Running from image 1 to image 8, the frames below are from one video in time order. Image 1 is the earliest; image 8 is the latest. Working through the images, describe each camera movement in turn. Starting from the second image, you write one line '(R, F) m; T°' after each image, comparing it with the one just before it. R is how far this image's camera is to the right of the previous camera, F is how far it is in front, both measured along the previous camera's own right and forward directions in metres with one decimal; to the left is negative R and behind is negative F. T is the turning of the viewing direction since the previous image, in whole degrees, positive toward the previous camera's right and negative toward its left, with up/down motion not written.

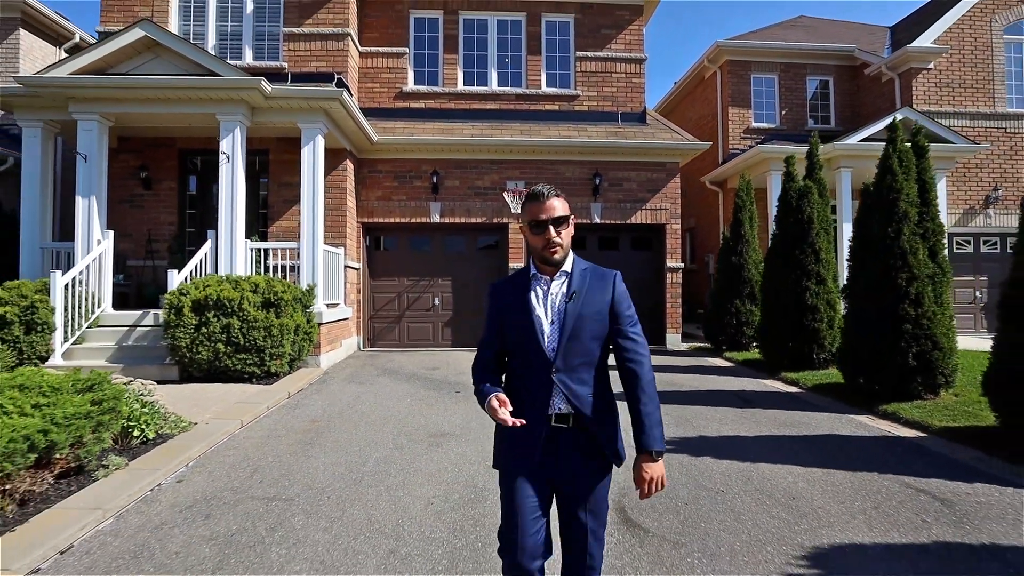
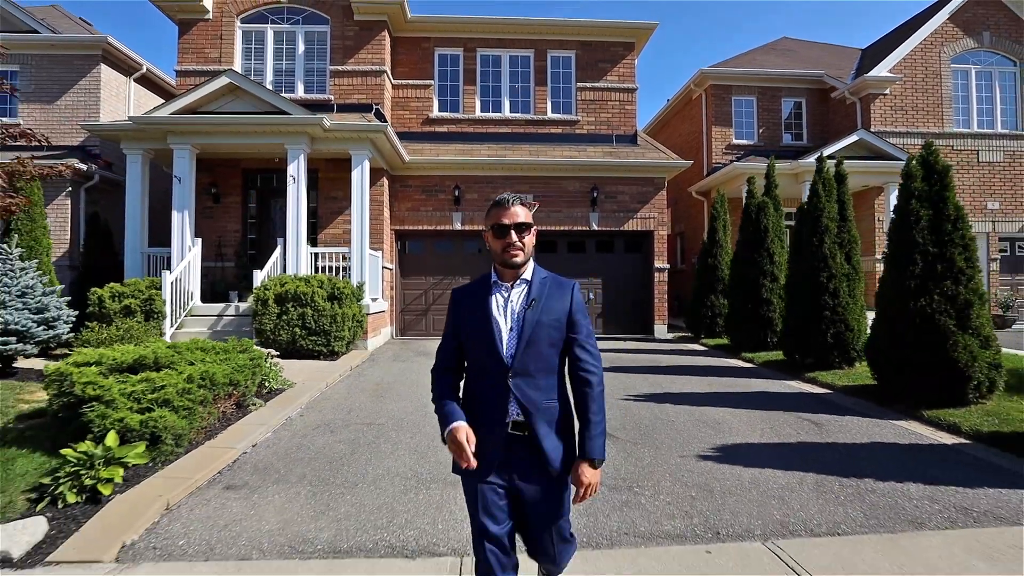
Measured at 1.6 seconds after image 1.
(-0.1, -2.1) m; 0°
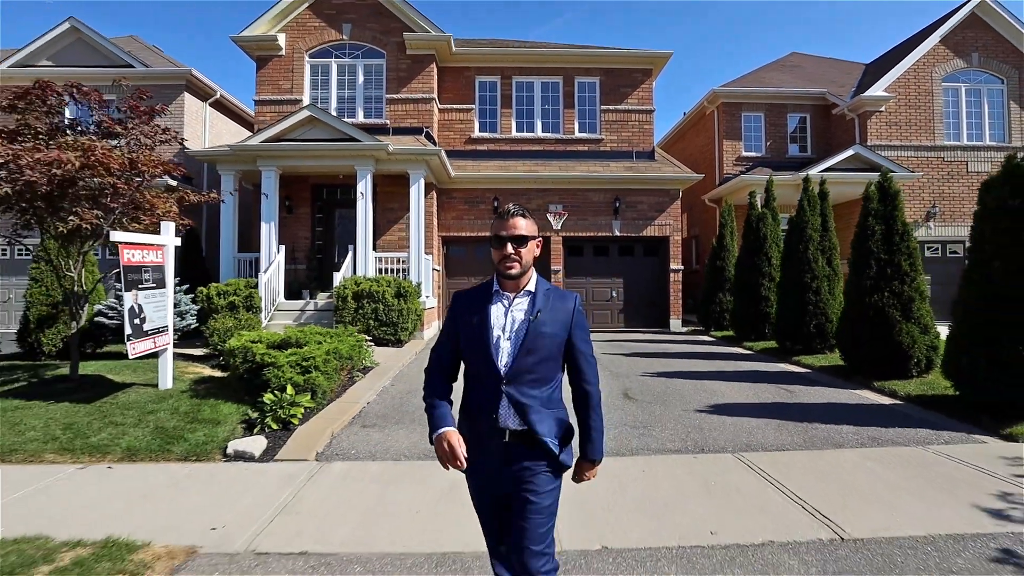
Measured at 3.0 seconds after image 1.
(-0.3, -2.0) m; -2°
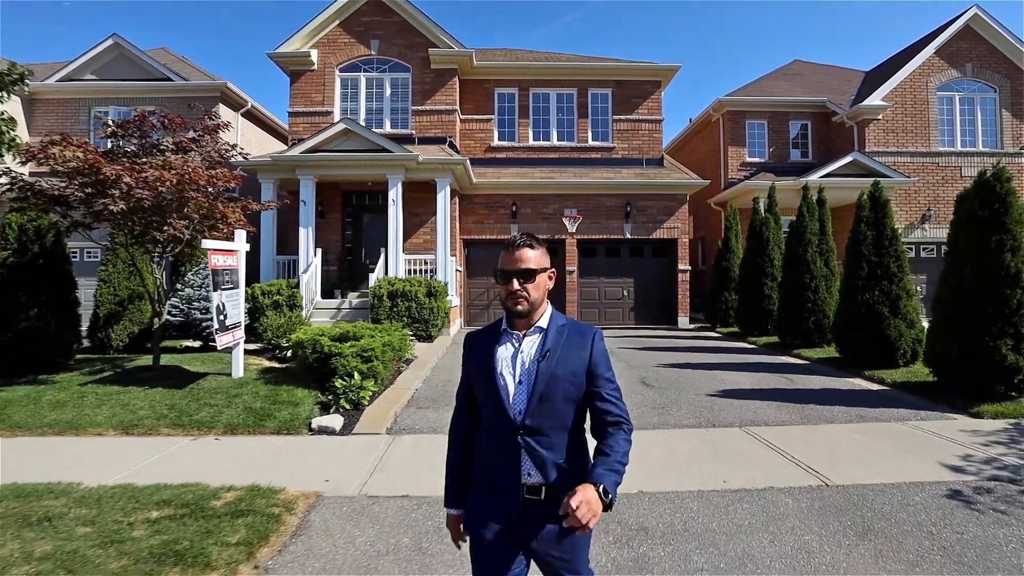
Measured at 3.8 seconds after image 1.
(-0.4, -1.0) m; 0°
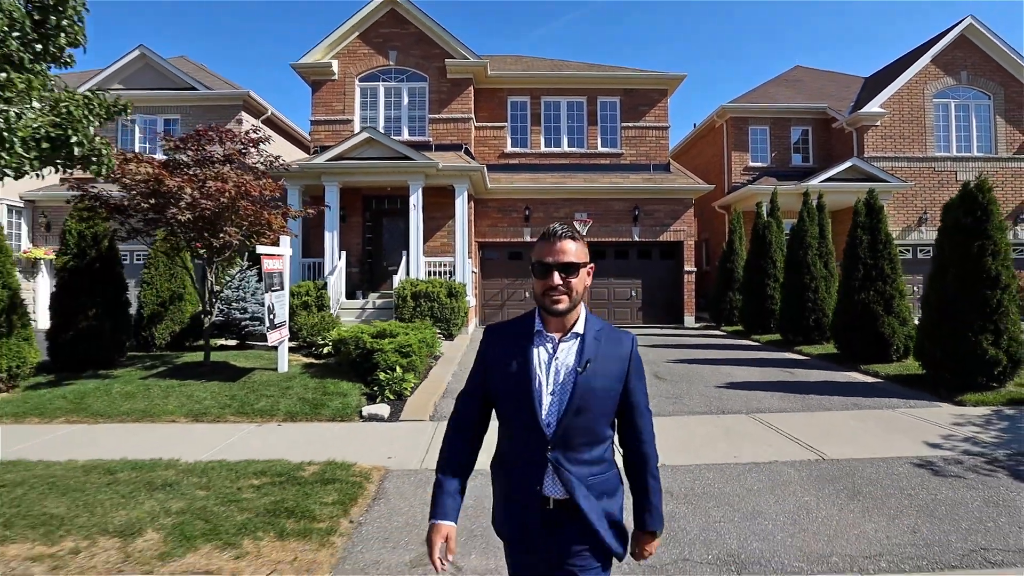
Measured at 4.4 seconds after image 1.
(-0.4, -0.8) m; 0°
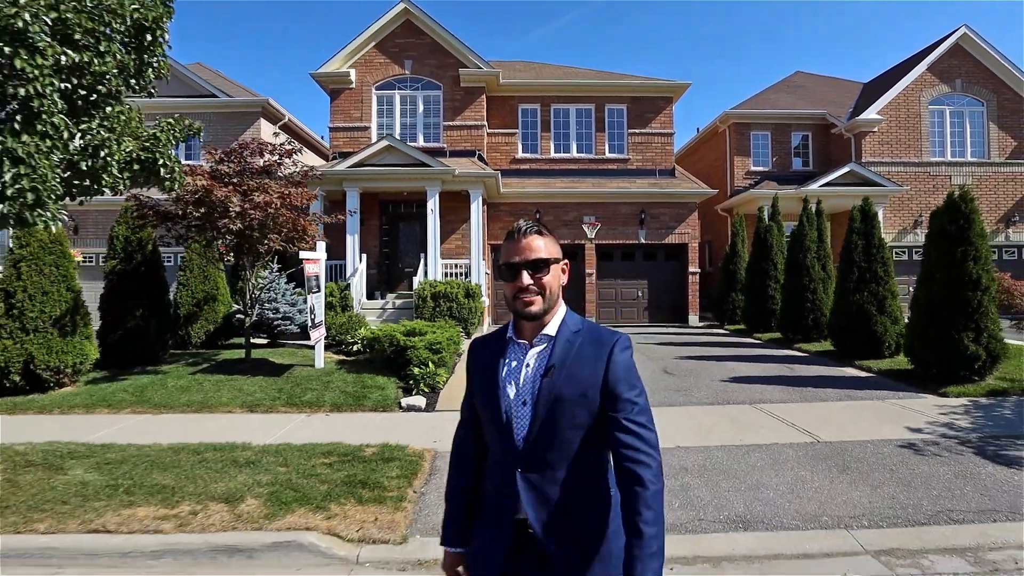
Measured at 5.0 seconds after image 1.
(-0.3, -0.7) m; 0°
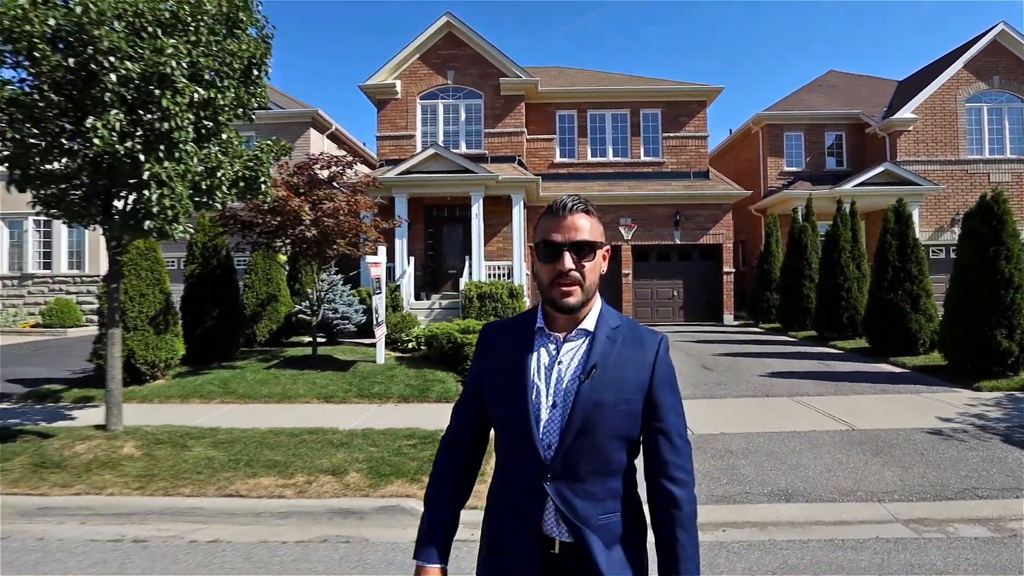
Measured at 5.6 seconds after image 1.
(-0.3, -0.7) m; -3°
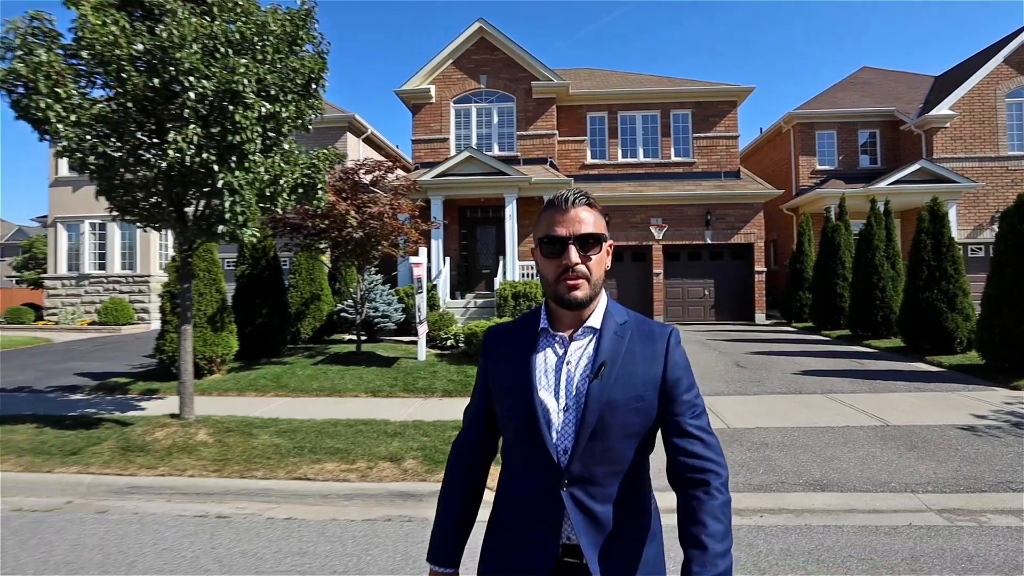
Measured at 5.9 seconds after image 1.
(-0.2, -0.4) m; -2°
